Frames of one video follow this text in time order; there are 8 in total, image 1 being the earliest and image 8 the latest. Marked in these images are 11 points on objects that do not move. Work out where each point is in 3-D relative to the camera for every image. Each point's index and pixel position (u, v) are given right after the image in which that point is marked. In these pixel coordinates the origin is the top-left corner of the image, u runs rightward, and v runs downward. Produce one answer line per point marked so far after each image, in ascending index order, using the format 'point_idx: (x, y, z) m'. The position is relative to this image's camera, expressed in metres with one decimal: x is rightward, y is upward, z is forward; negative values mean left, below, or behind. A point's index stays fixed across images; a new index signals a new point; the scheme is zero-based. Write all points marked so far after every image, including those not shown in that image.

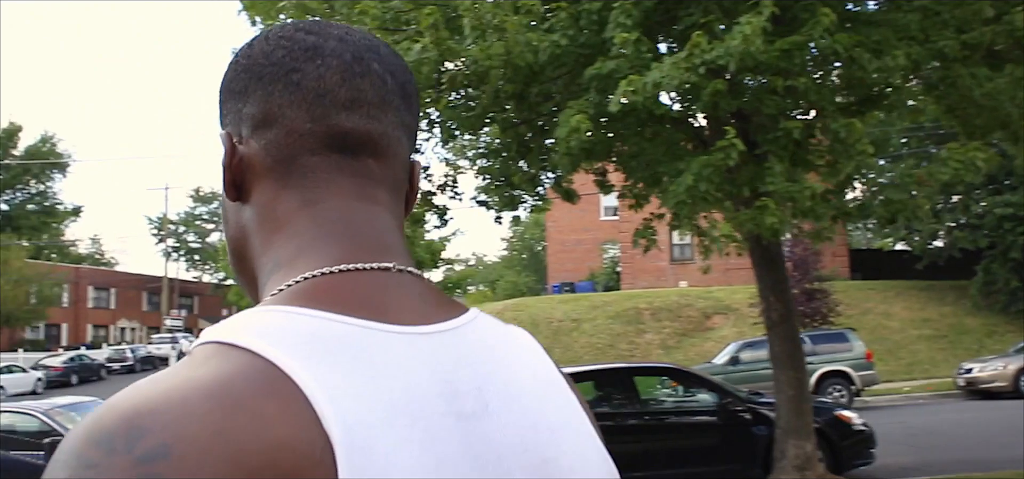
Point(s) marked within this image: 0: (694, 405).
0: (+2.0, -1.8, +10.3) m
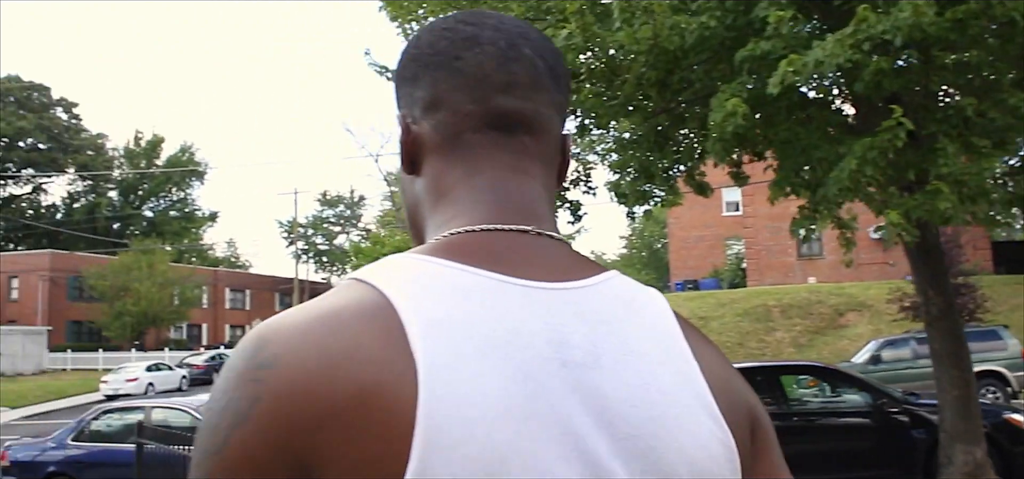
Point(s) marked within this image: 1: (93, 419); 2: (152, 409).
0: (+3.4, -1.7, +9.9) m
1: (-4.3, -1.8, +10.0) m
2: (-3.5, -1.7, +9.7) m
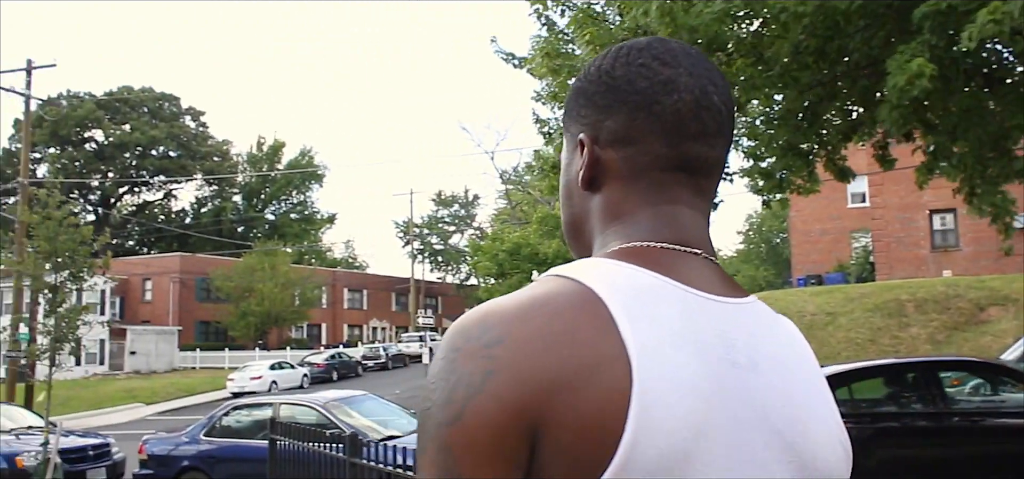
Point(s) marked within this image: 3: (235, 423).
0: (+4.6, -1.6, +9.2) m
1: (-2.9, -1.8, +10.2) m
2: (-2.3, -1.7, +9.8) m
3: (-2.8, -1.9, +10.1) m
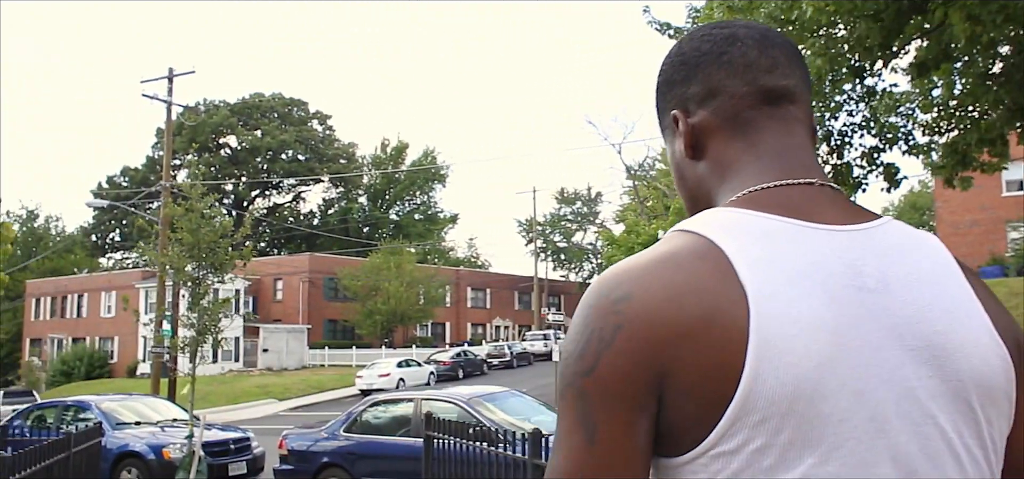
0: (+5.9, -1.4, +8.1) m
1: (-1.5, -1.8, +10.0) m
2: (-0.8, -1.6, +9.6) m
3: (-1.3, -1.8, +9.9) m
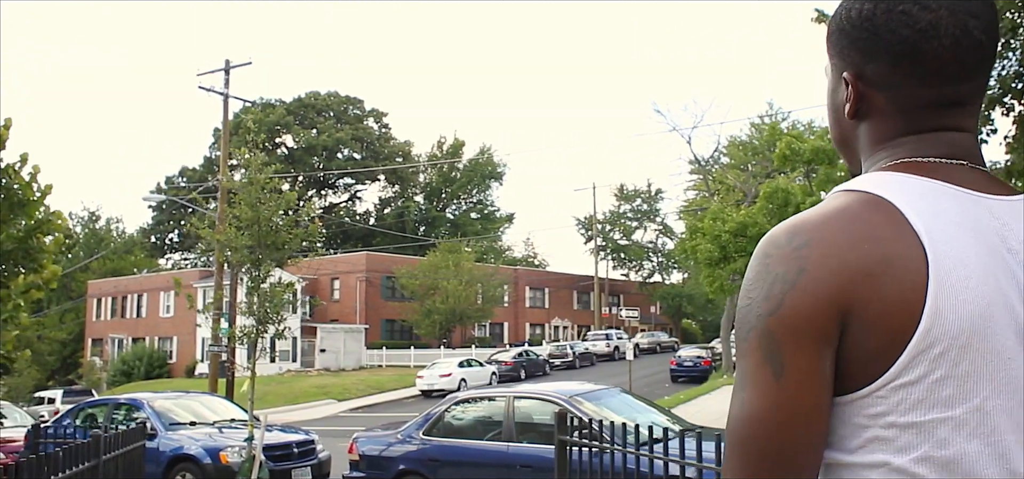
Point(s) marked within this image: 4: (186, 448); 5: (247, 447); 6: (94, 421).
0: (+6.6, -1.2, +6.7) m
1: (-0.6, -1.6, +9.0) m
2: (0.0, -1.4, +8.5) m
3: (-0.5, -1.6, +8.8) m
4: (-3.7, -2.3, +10.9) m
5: (-2.9, -2.3, +10.7) m
6: (-5.2, -2.2, +12.0) m
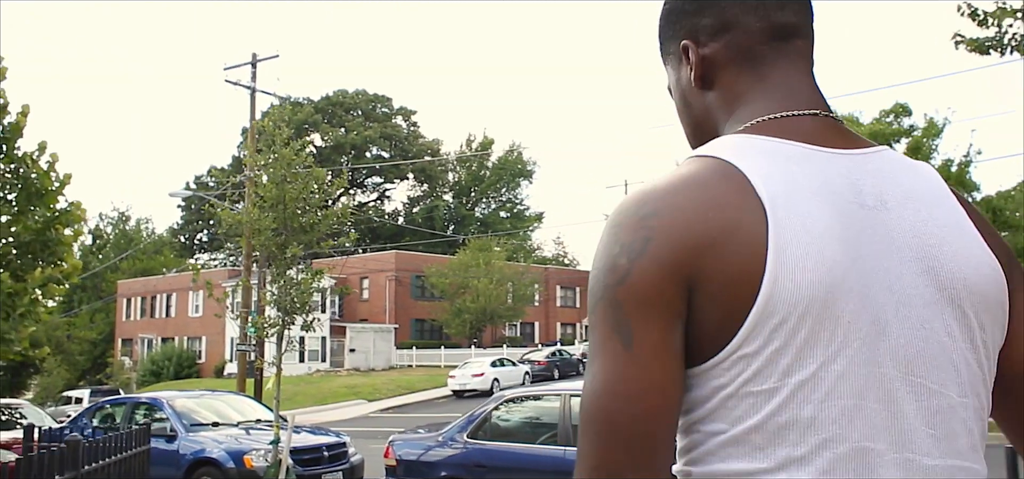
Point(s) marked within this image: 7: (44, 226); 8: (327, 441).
0: (+7.0, -1.0, +5.7) m
1: (-0.2, -1.4, +8.2) m
2: (+0.4, -1.3, +7.7) m
3: (-0.1, -1.5, +8.1) m
4: (-3.2, -2.2, +10.2) m
5: (-2.5, -2.2, +10.1) m
6: (-4.7, -2.1, +11.4) m
7: (-5.7, +0.2, +11.7) m
8: (-2.1, -2.3, +11.2) m
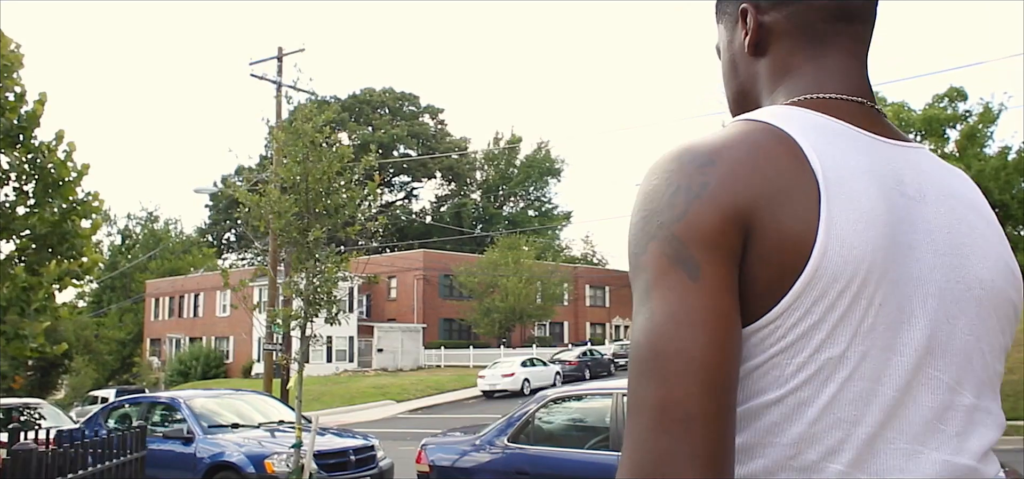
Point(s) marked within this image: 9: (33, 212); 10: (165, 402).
0: (+7.2, -0.9, +4.9) m
1: (+0.1, -1.3, +7.6) m
2: (+0.7, -1.2, +7.1) m
3: (+0.2, -1.4, +7.4) m
4: (-2.8, -2.1, +9.7) m
5: (-2.1, -2.1, +9.5) m
6: (-4.3, -2.0, +10.9) m
7: (-5.2, +0.3, +11.3) m
8: (-1.7, -2.2, +10.6) m
9: (-5.5, +0.3, +11.1) m
10: (-3.8, -1.8, +10.7) m
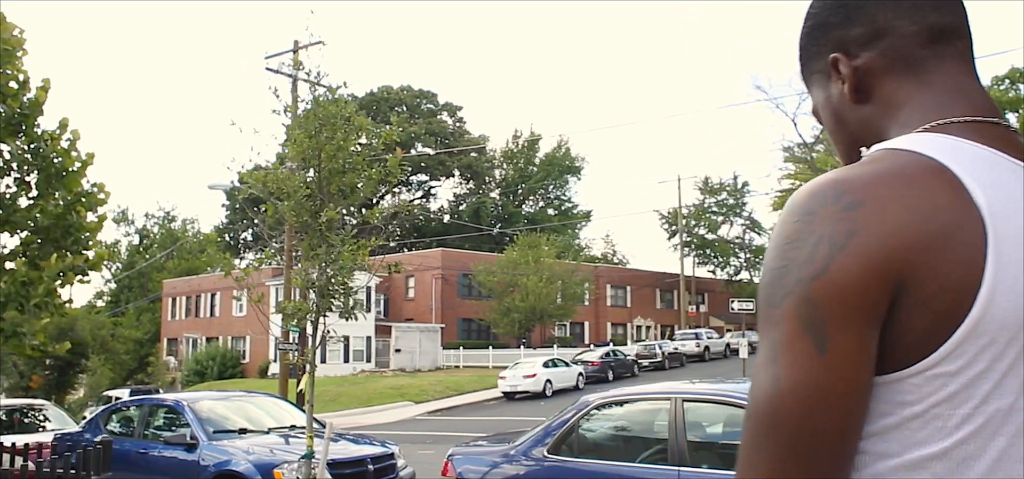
0: (+7.4, -0.8, +4.1) m
1: (+0.4, -1.3, +6.9) m
2: (+0.9, -1.1, +6.4) m
3: (+0.5, -1.3, +6.7) m
4: (-2.5, -2.0, +9.0) m
5: (-1.8, -2.0, +8.8) m
6: (-4.0, -1.9, +10.2) m
7: (-4.9, +0.3, +10.6) m
8: (-1.4, -2.1, +9.9) m
9: (-5.2, +0.4, +10.5) m
10: (-3.5, -1.7, +10.1) m
